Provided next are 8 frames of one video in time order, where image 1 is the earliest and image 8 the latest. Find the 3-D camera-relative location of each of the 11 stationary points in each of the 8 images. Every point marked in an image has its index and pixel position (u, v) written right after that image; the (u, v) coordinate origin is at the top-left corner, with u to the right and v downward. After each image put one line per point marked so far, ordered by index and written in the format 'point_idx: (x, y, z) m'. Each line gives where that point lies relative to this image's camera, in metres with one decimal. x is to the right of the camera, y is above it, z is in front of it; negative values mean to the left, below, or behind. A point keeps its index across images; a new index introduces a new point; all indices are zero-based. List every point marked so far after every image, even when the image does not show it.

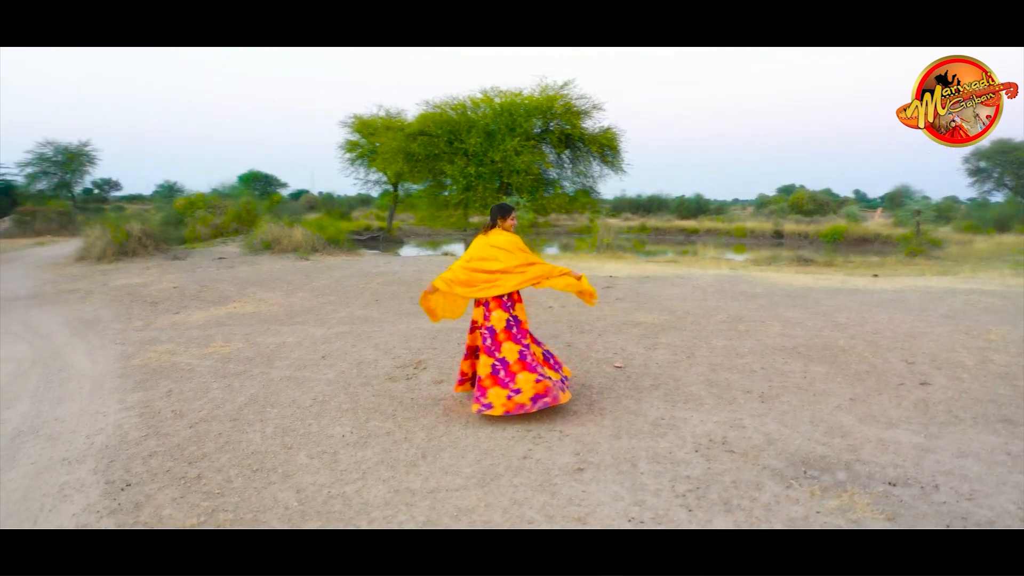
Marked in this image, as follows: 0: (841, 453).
0: (+1.8, -0.9, +4.6) m
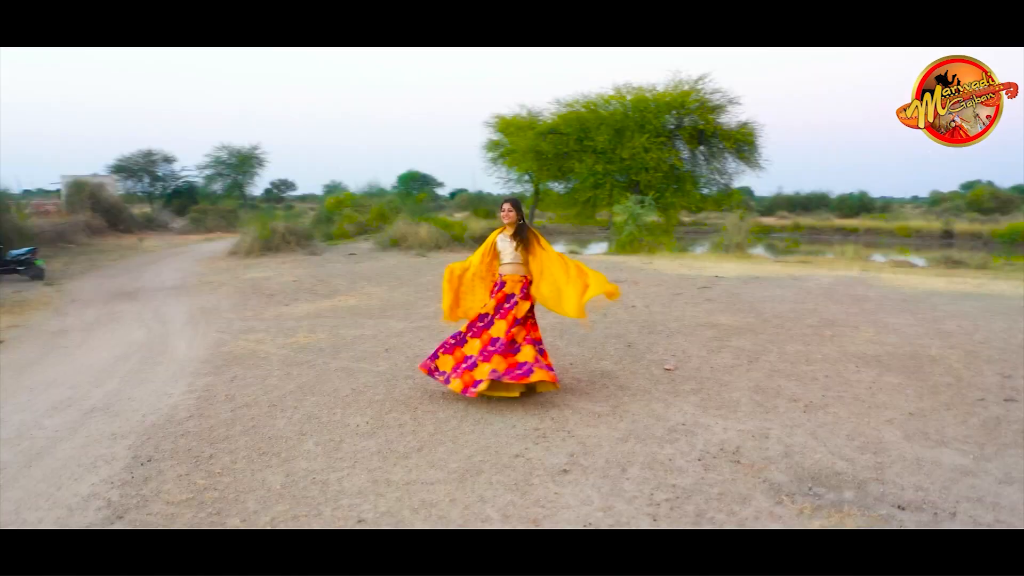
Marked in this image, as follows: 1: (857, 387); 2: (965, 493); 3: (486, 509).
0: (+1.8, -0.9, +4.2) m
1: (+2.4, -0.7, +5.9) m
2: (+2.2, -1.0, +4.0) m
3: (-0.1, -1.0, +3.7) m
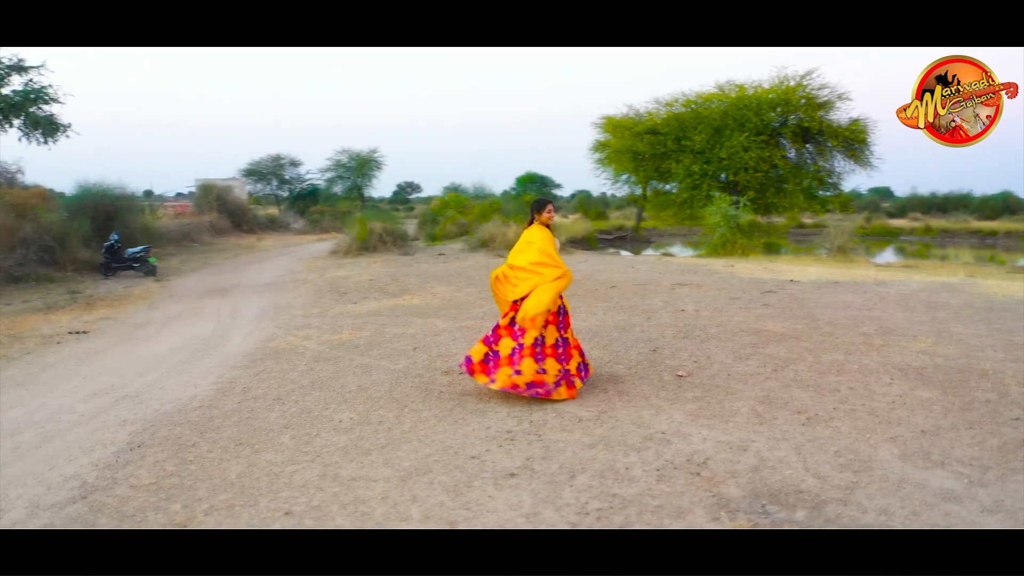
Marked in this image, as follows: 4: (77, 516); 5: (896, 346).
0: (+1.5, -1.0, +3.9) m
1: (+2.4, -0.7, +5.5) m
2: (+1.8, -1.0, +3.6) m
3: (-0.4, -1.0, +3.7) m
4: (-2.0, -1.1, +3.9) m
5: (+3.2, -0.5, +7.1) m
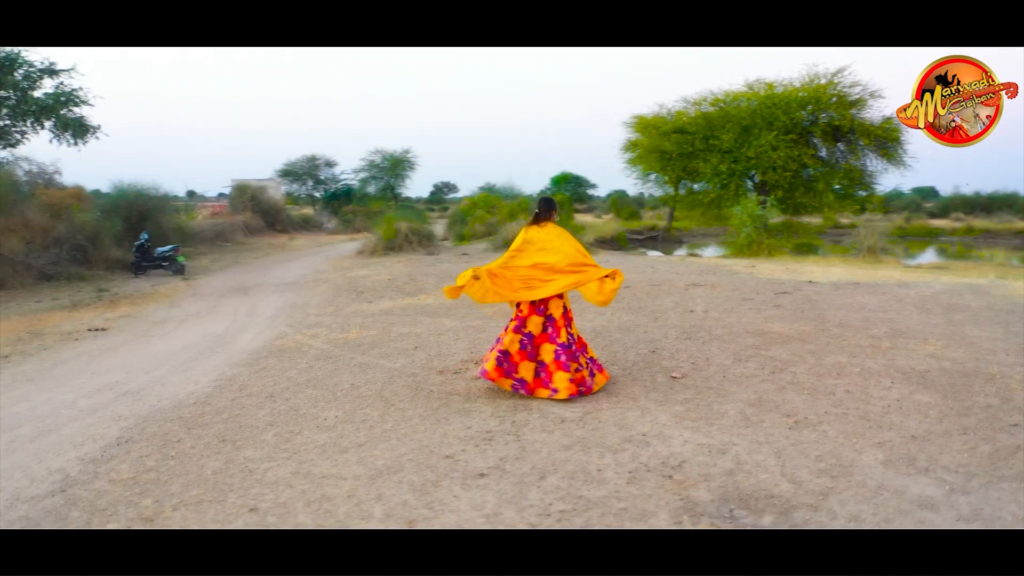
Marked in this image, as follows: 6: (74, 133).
0: (+1.3, -1.0, +3.9) m
1: (+2.3, -0.7, +5.4) m
2: (+1.7, -1.0, +3.5) m
3: (-0.6, -1.0, +3.7) m
4: (-2.2, -1.0, +3.9) m
5: (+3.2, -0.5, +6.9) m
6: (-7.3, +2.6, +14.0) m
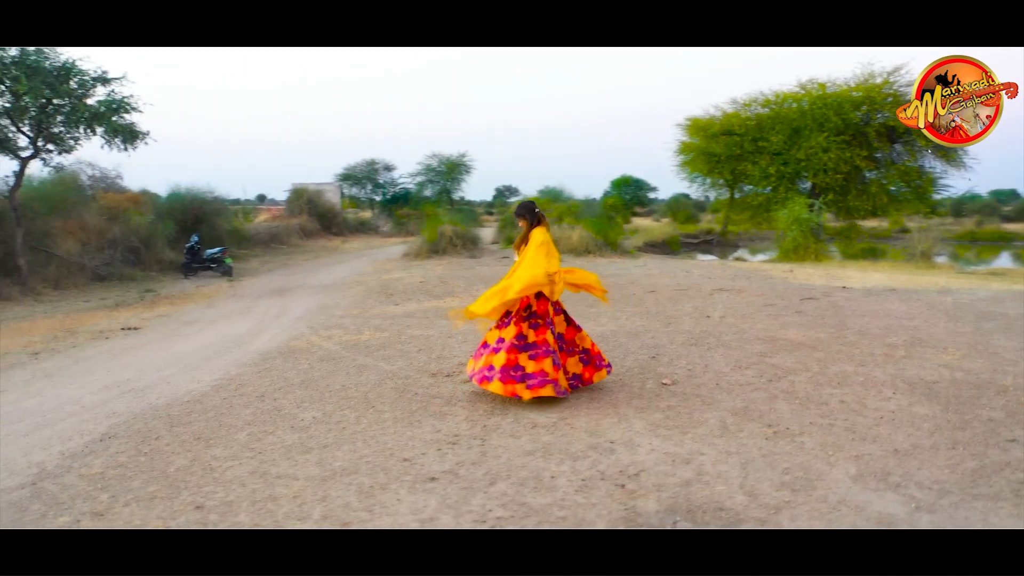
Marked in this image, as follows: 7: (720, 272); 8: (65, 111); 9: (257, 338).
0: (+1.1, -1.0, +3.7) m
1: (+2.2, -0.8, +5.1) m
2: (+1.4, -1.0, +3.4) m
3: (-0.9, -1.0, +3.8) m
4: (-2.4, -1.0, +4.1) m
5: (+3.2, -0.6, +6.6) m
6: (-6.7, +2.6, +14.5) m
7: (+3.4, +0.3, +13.5) m
8: (-7.5, +3.0, +14.1) m
9: (-2.7, -0.5, +8.9) m
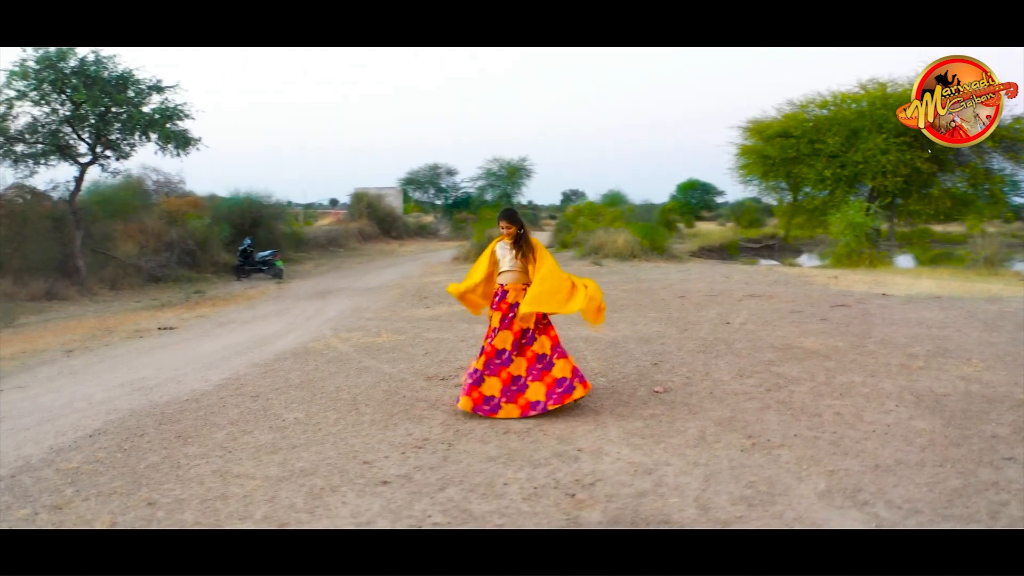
0: (+0.8, -1.0, +3.6) m
1: (+2.0, -0.8, +4.9) m
2: (+1.1, -1.1, +3.2) m
3: (-1.1, -1.0, +3.8) m
4: (-2.6, -1.0, +4.2) m
5: (+3.2, -0.6, +6.3) m
6: (-6.0, +2.6, +15.1) m
7: (+4.0, +0.2, +13.1) m
8: (-6.8, +3.0, +14.7) m
9: (-2.5, -0.6, +9.1) m
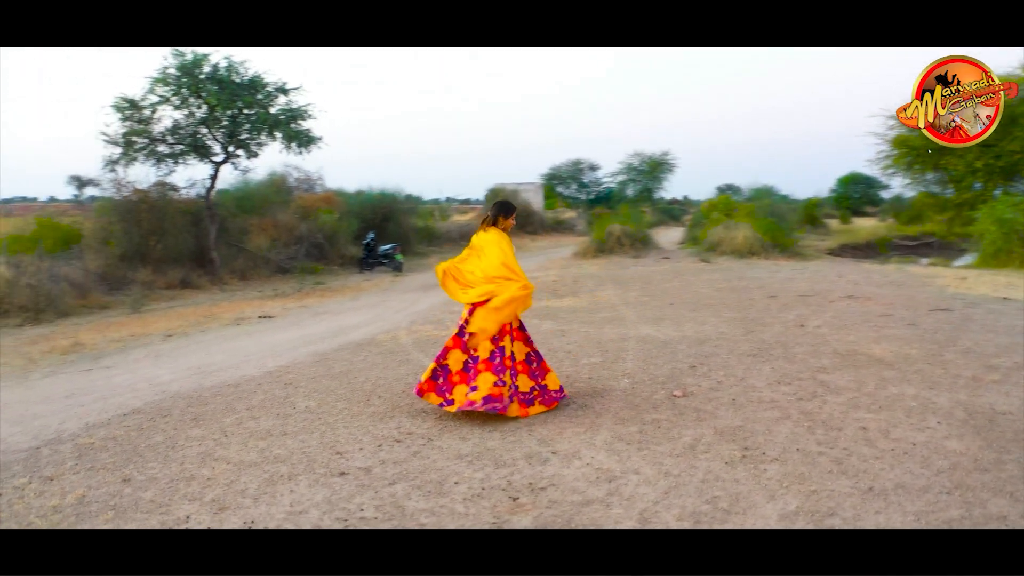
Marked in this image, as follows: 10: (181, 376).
0: (+0.5, -1.0, +3.4) m
1: (+1.9, -0.8, +4.4) m
2: (+0.7, -1.1, +2.9) m
3: (-1.4, -1.0, +3.9) m
4: (-2.8, -1.0, +4.6) m
5: (+3.3, -0.6, +5.5) m
6: (-4.0, +2.7, +15.9) m
7: (+5.4, +0.2, +12.1) m
8: (-4.9, +3.2, +15.7) m
9: (-1.8, -0.5, +9.4) m
10: (-2.8, -0.7, +7.0) m
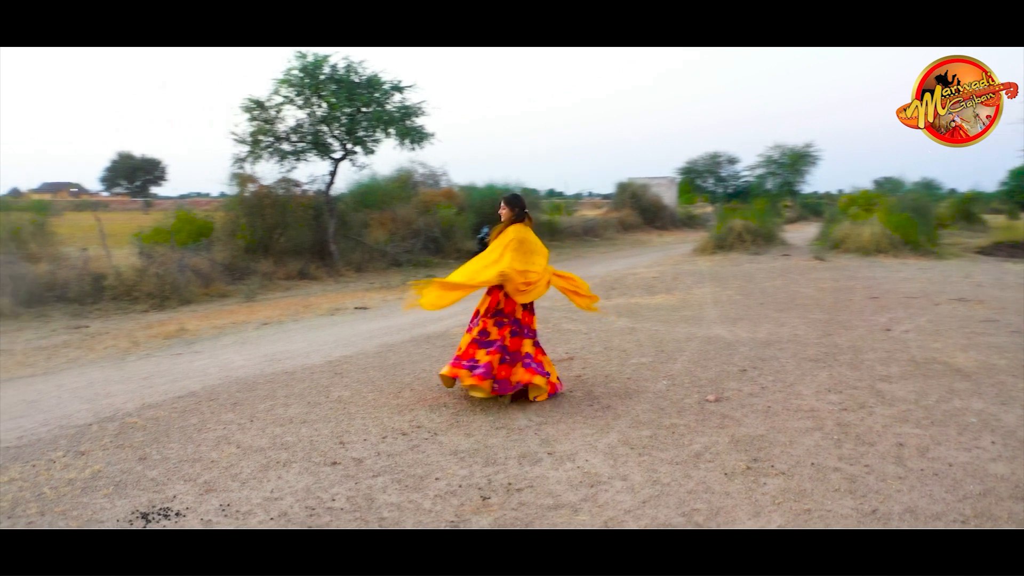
0: (+0.3, -1.0, +3.2) m
1: (+1.9, -0.9, +4.0) m
2: (+0.4, -1.1, +2.8) m
3: (-1.5, -0.9, +4.1) m
4: (-2.7, -0.9, +5.0) m
5: (+3.5, -0.7, +4.9) m
6: (-1.9, +2.9, +16.3) m
7: (+6.7, +0.1, +11.0) m
8: (-2.8, +3.3, +16.2) m
9: (-0.9, -0.4, +9.6) m
10: (-2.3, -0.7, +7.3) m
